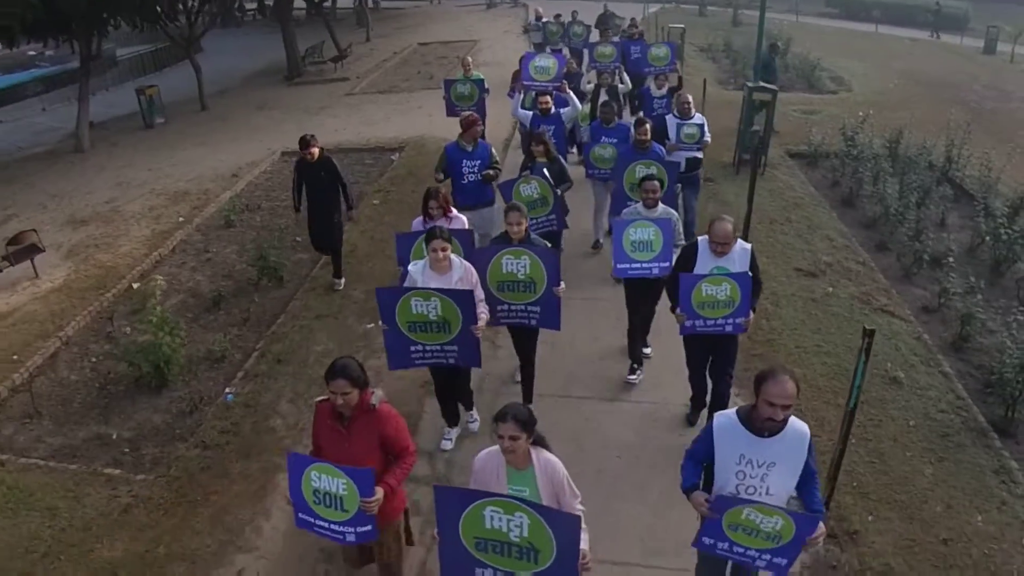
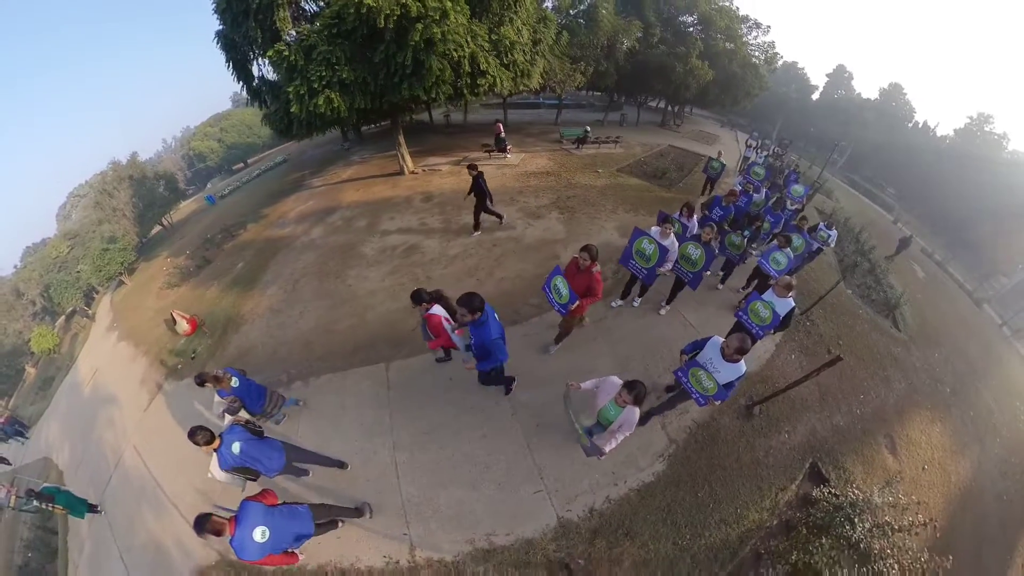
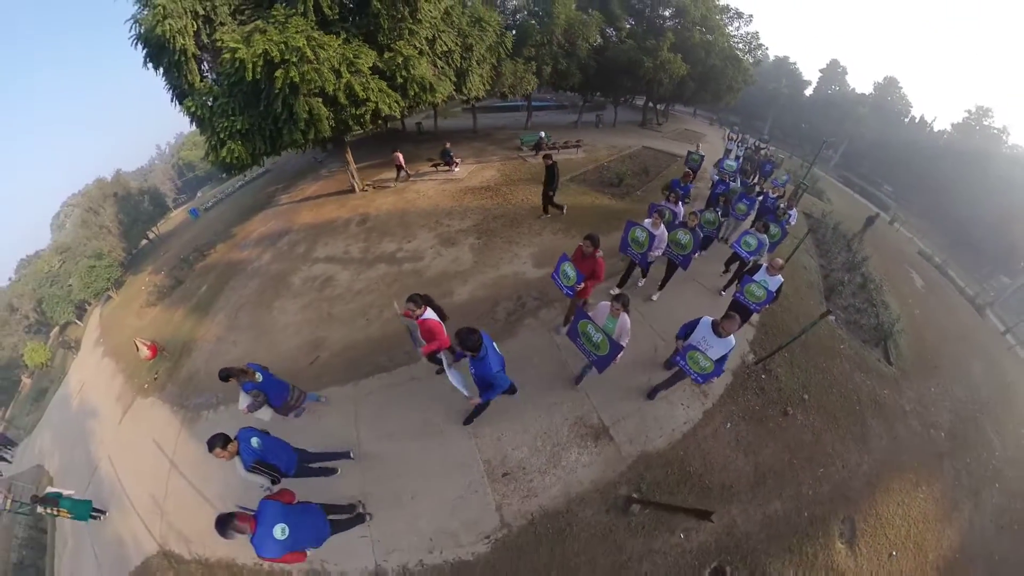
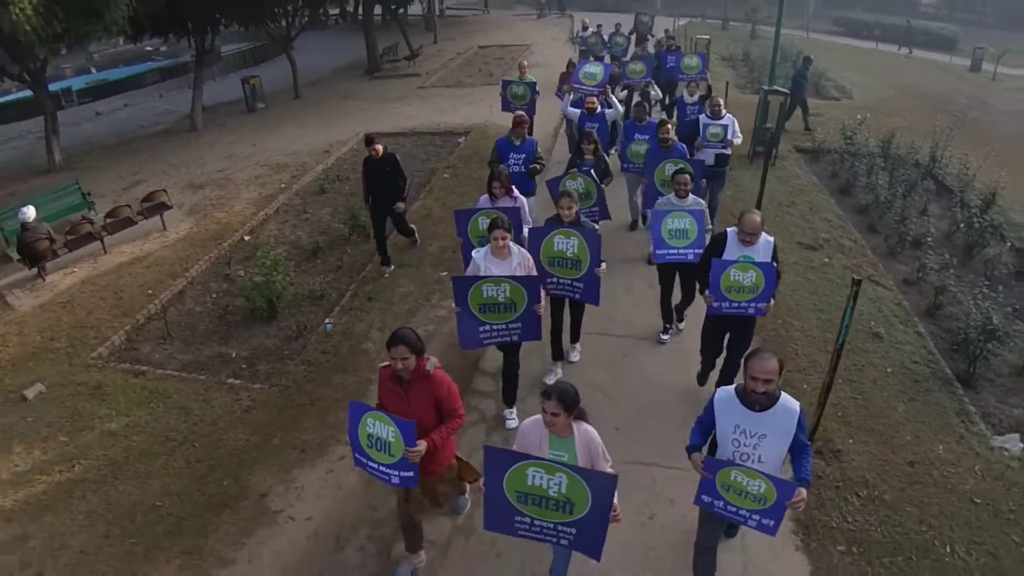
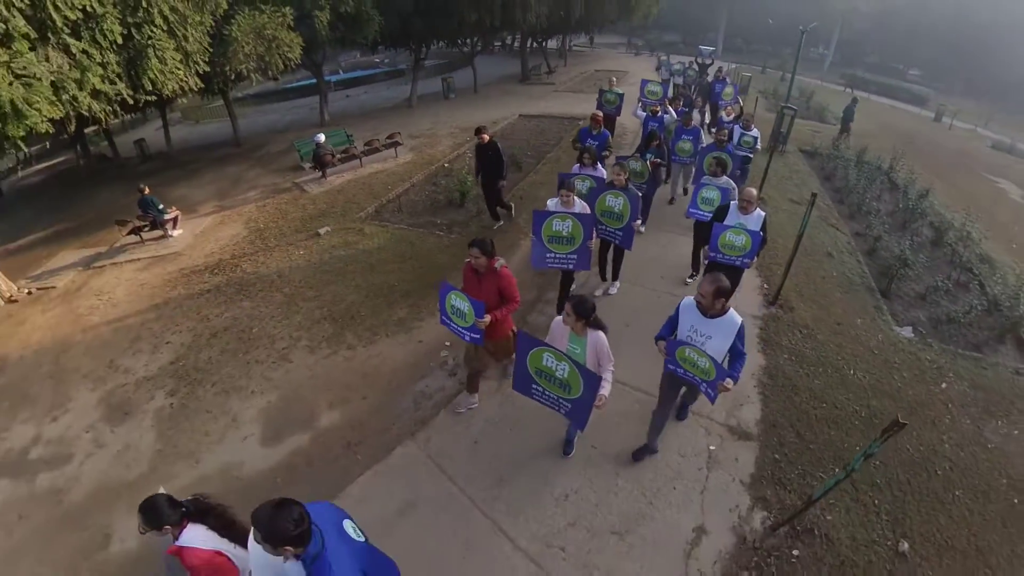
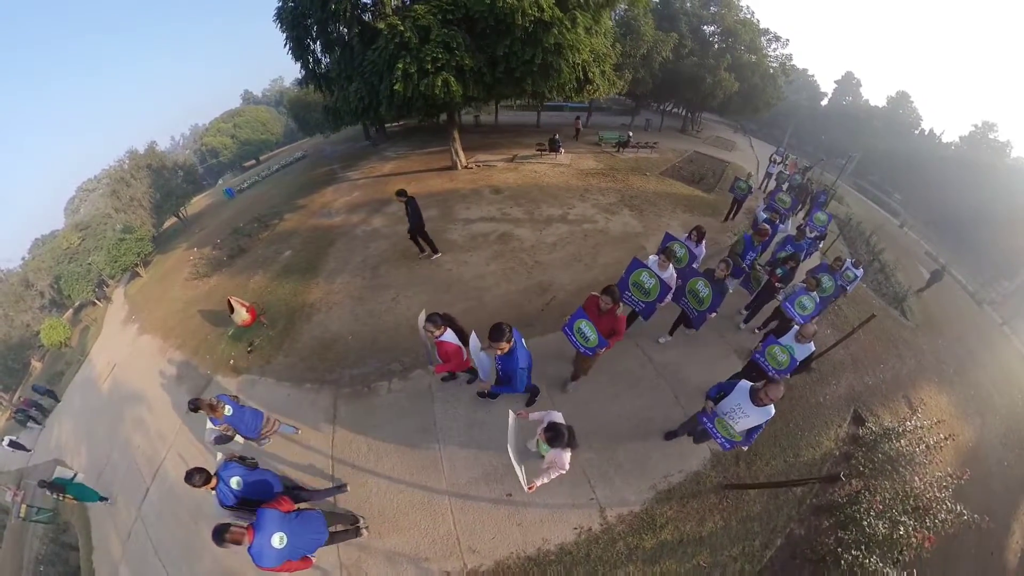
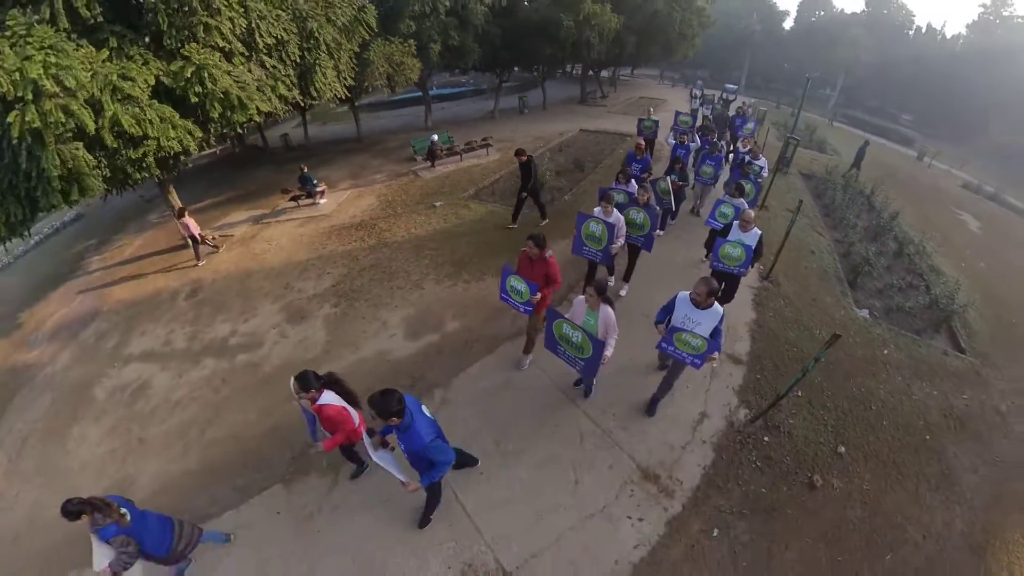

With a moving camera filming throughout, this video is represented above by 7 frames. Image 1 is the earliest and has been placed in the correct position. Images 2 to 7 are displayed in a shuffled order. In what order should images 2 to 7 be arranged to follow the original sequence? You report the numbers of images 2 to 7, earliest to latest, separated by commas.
4, 5, 7, 3, 2, 6
